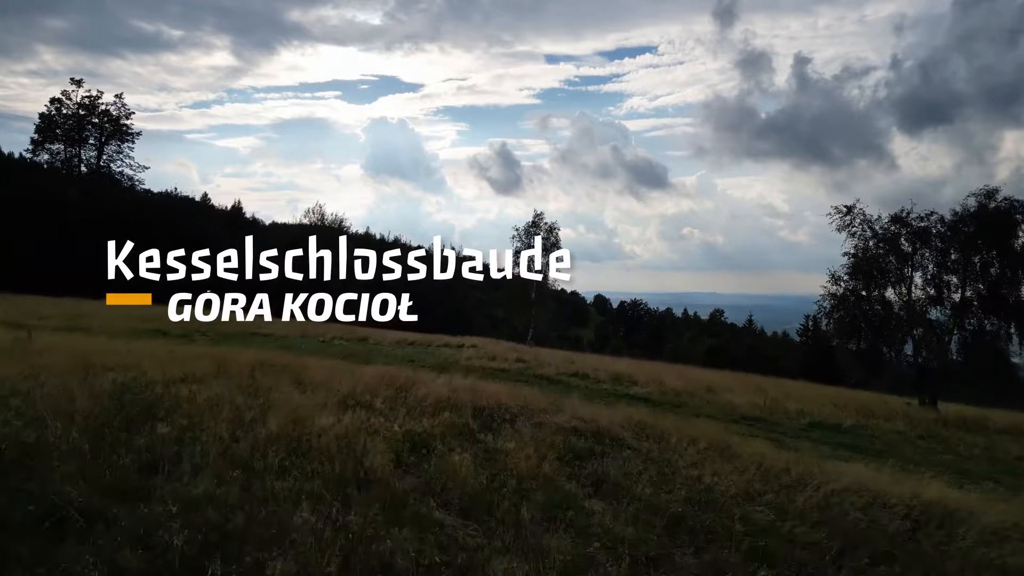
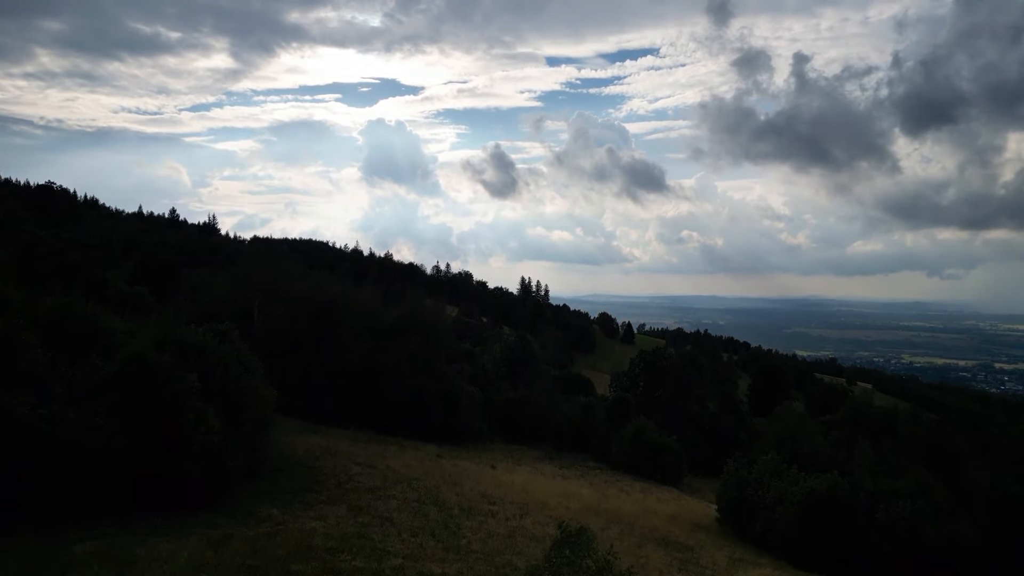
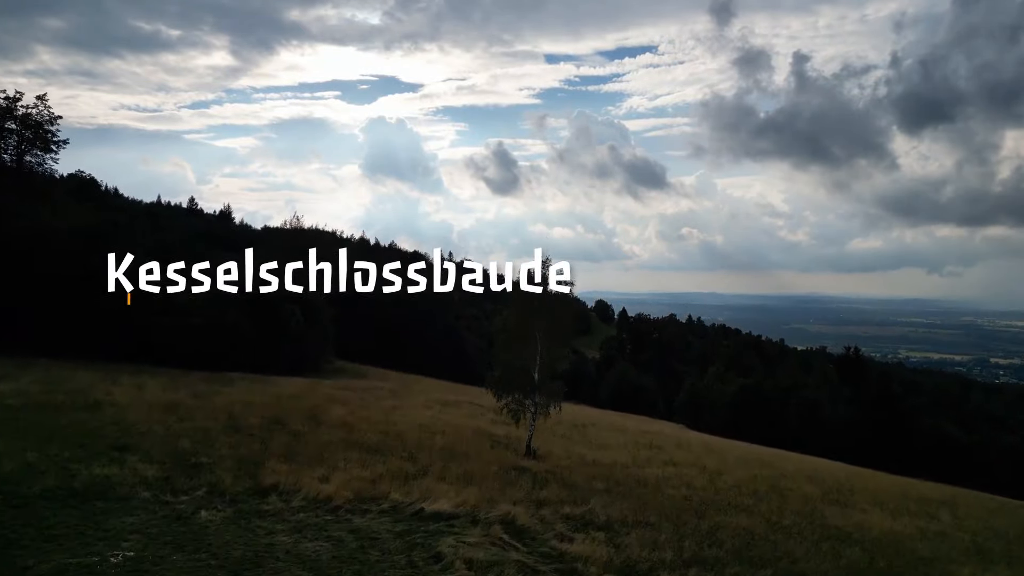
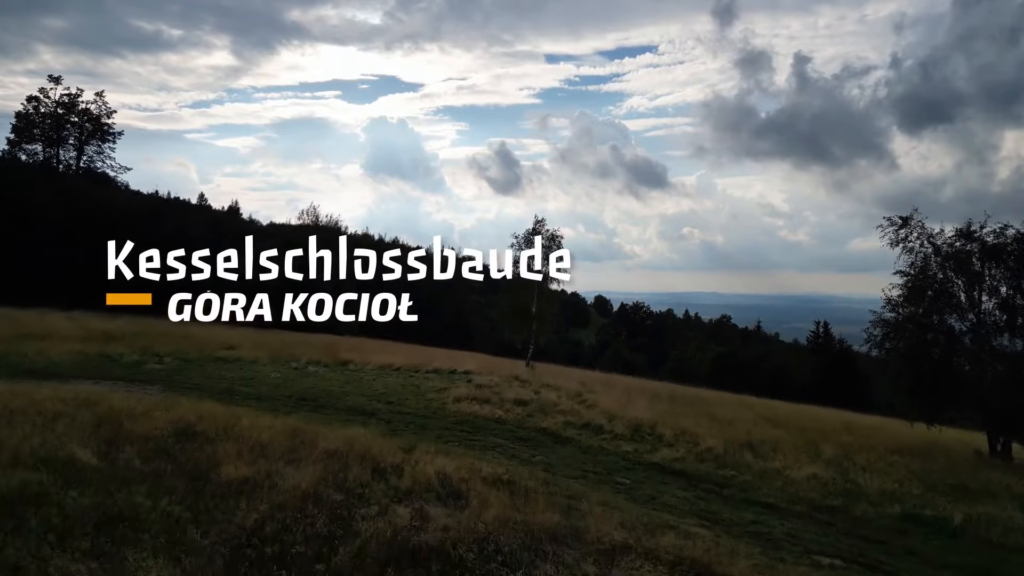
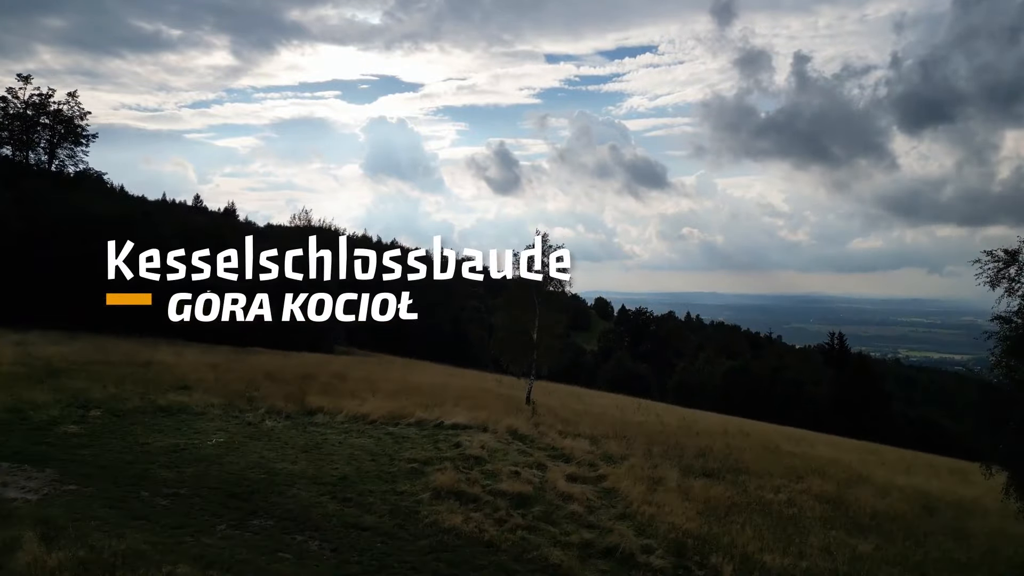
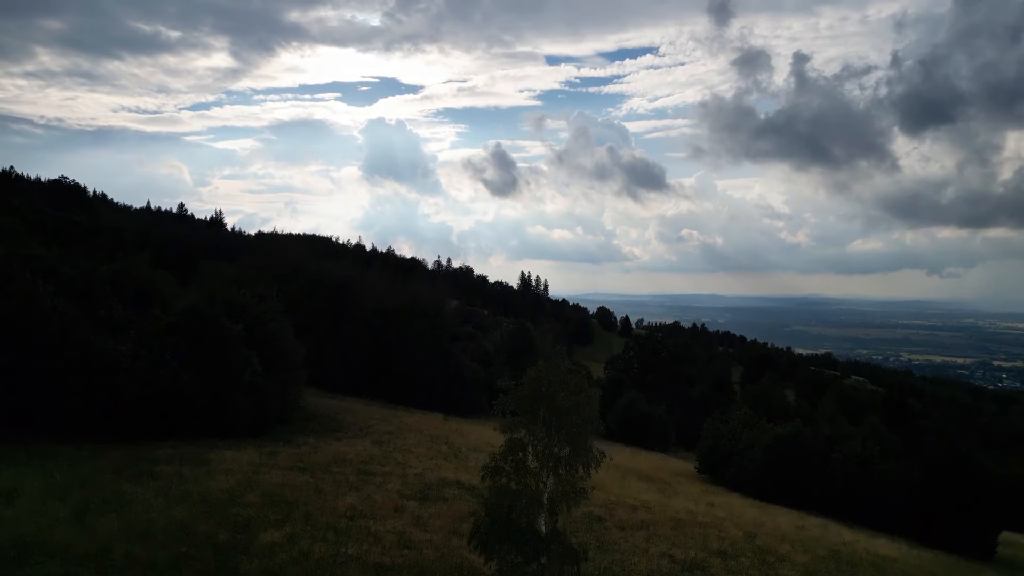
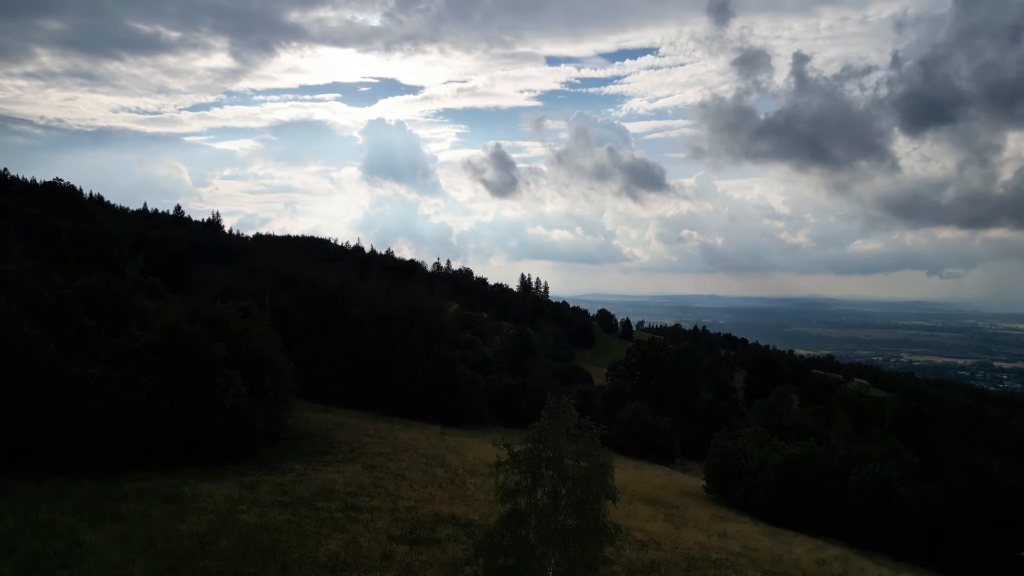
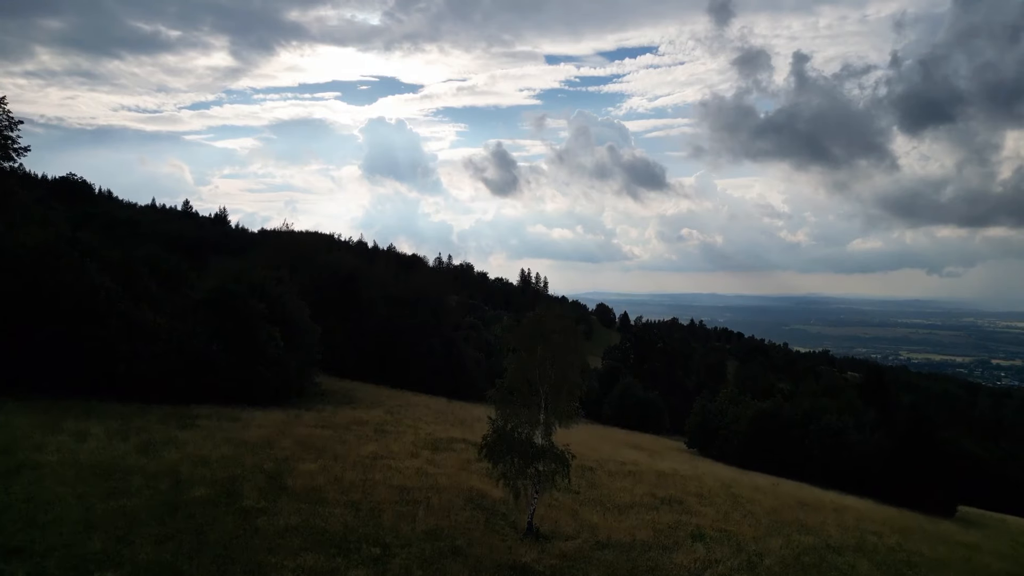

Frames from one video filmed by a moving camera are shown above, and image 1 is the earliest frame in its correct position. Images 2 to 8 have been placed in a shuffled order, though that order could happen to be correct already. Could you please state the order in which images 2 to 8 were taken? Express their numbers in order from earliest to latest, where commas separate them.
4, 5, 3, 8, 6, 7, 2
